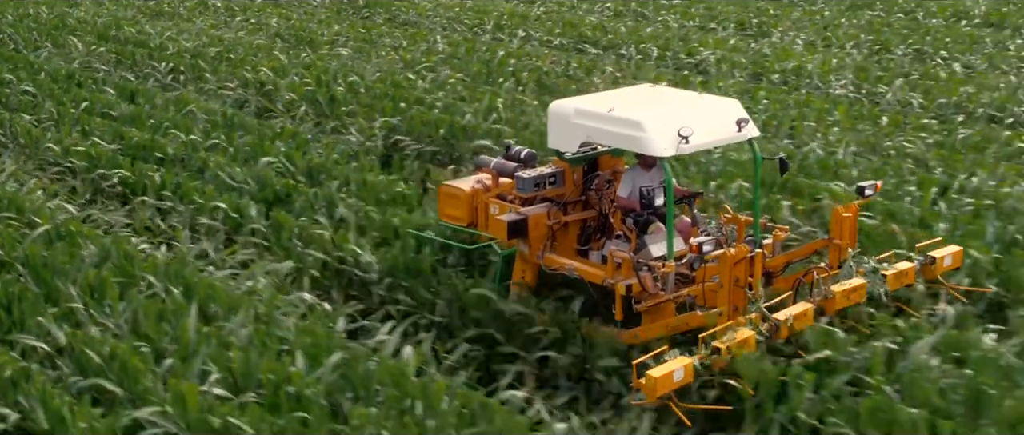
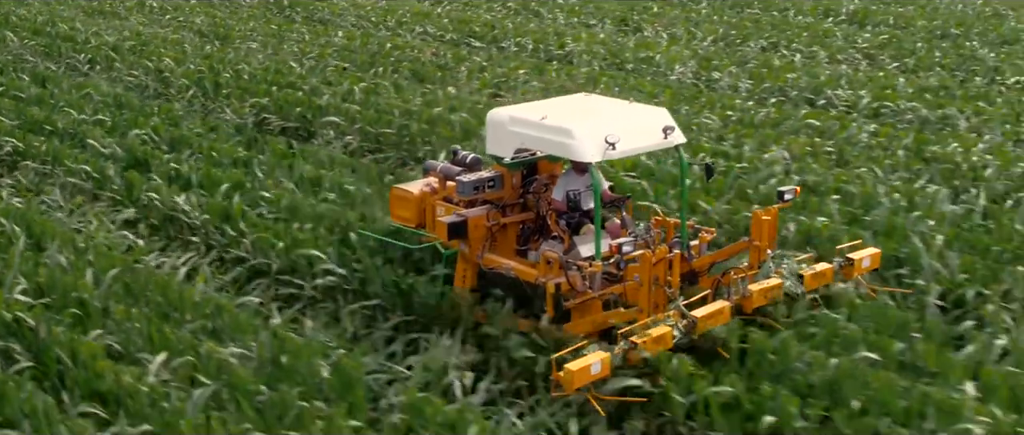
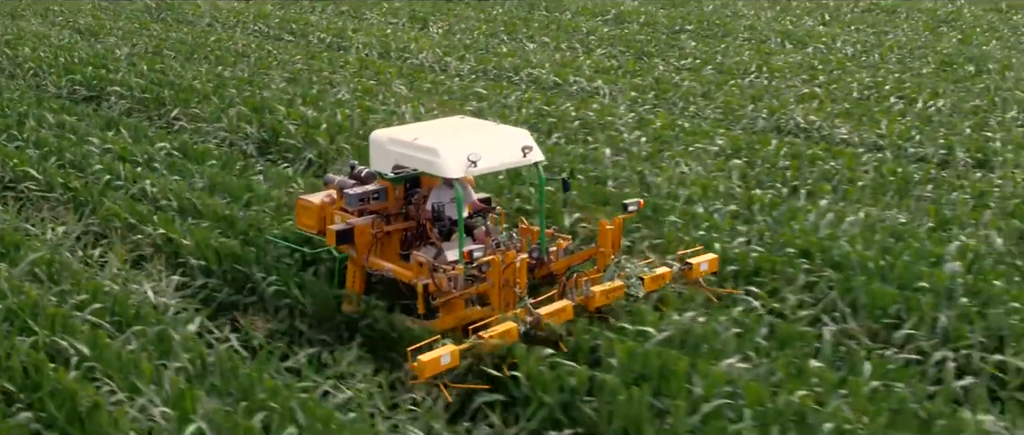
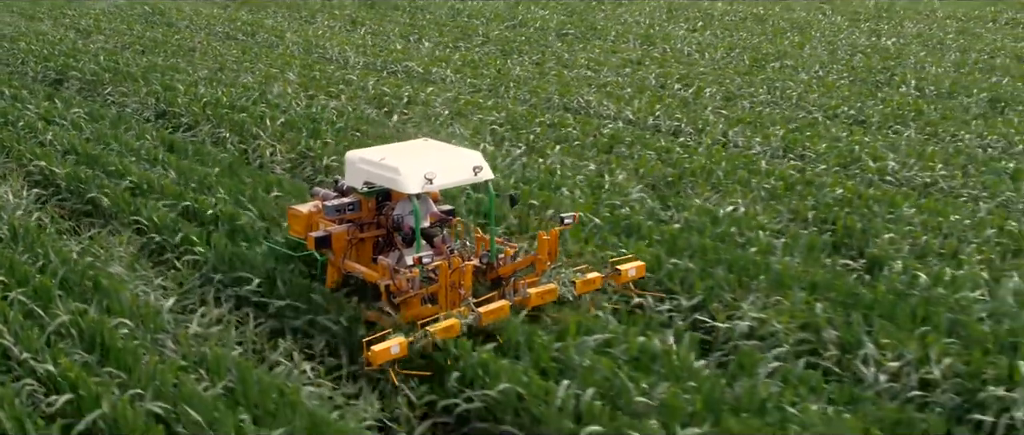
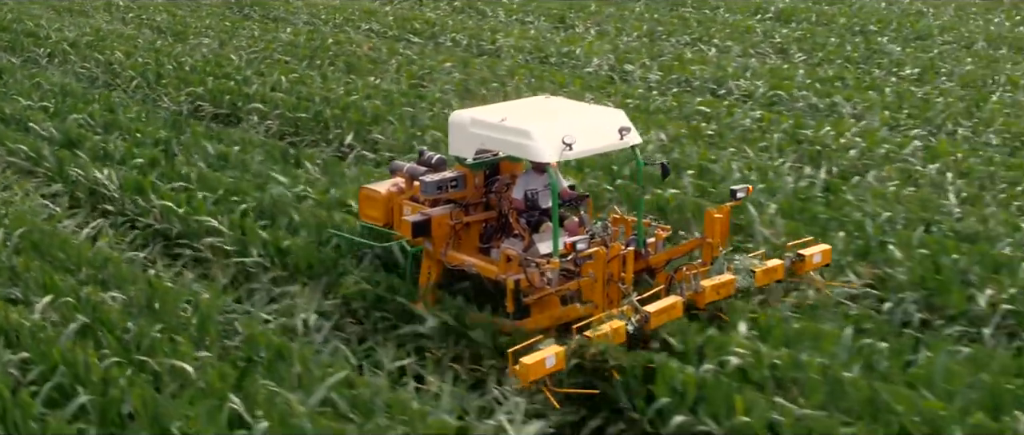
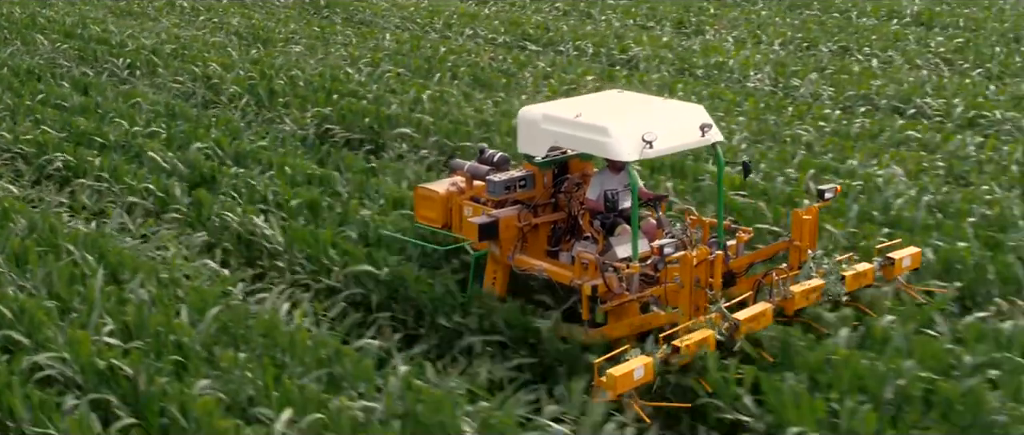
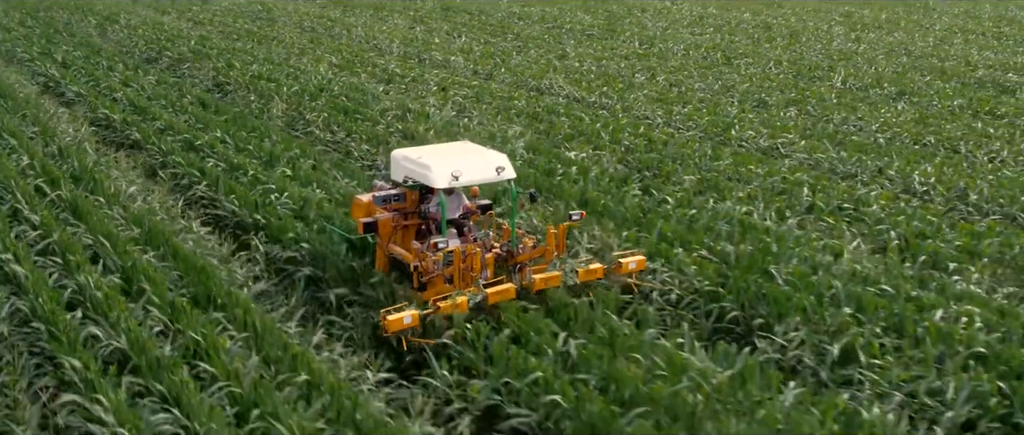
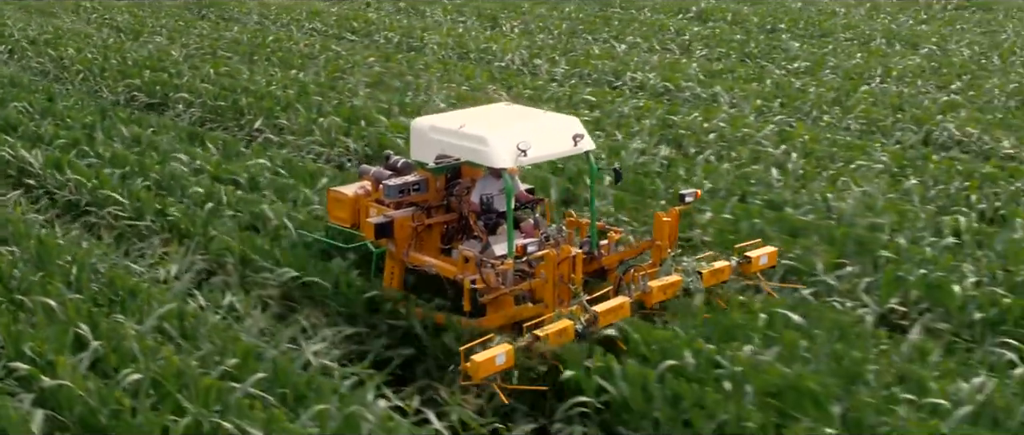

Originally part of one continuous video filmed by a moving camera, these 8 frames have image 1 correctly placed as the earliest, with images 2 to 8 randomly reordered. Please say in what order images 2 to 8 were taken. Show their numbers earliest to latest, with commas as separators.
6, 2, 5, 8, 3, 4, 7
